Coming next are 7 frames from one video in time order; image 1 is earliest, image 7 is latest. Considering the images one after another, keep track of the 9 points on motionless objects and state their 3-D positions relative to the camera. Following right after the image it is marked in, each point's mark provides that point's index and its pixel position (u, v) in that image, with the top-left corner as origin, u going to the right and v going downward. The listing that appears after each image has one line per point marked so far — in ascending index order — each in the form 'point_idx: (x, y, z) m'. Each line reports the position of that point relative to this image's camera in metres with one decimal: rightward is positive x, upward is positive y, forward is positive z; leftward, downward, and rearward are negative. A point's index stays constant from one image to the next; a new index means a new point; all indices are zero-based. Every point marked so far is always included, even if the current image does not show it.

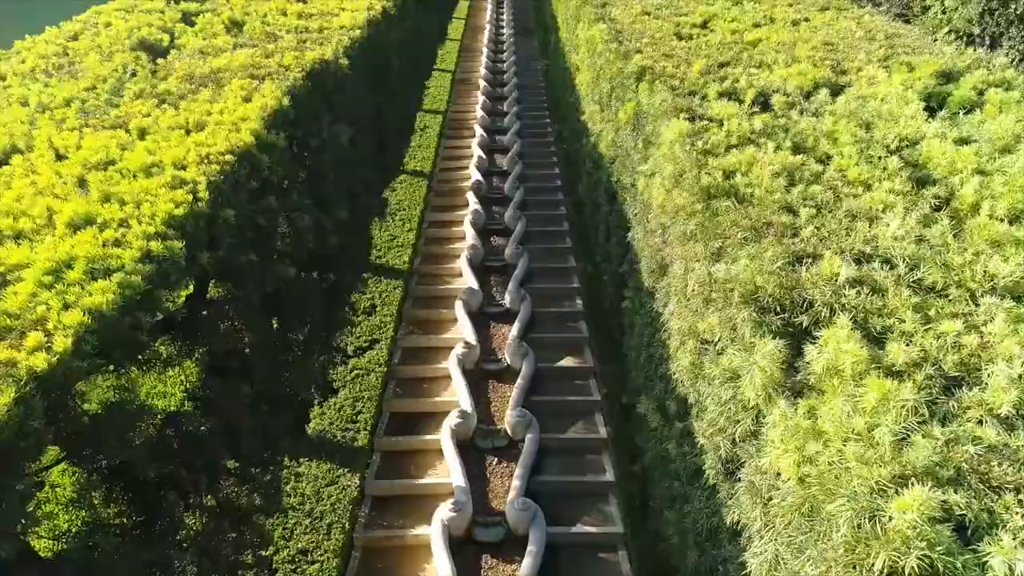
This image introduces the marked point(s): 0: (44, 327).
0: (-1.5, -0.1, +2.5) m
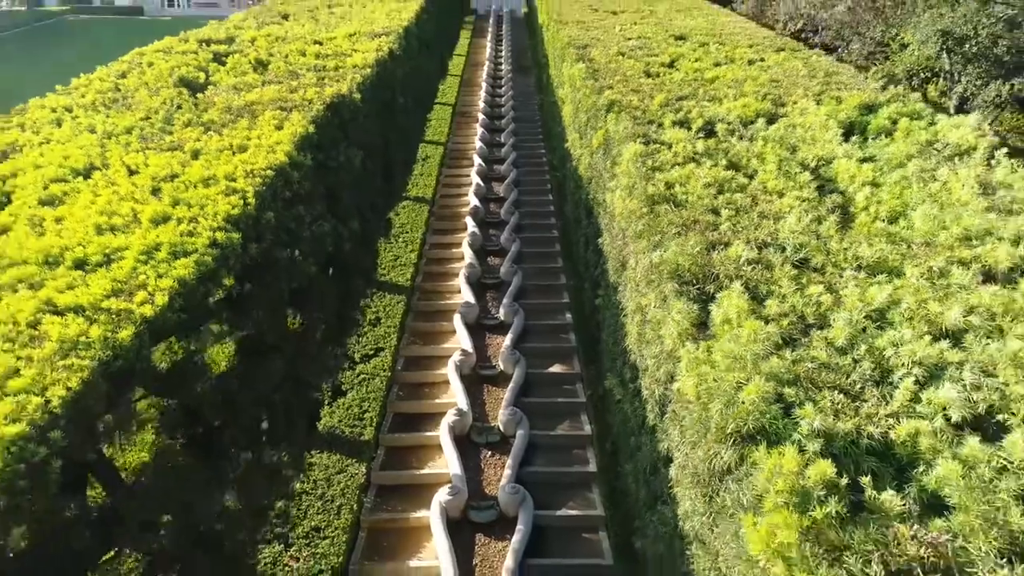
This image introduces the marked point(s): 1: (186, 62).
0: (-1.6, 0.0, +3.3) m
1: (-3.4, +2.3, +7.6) m
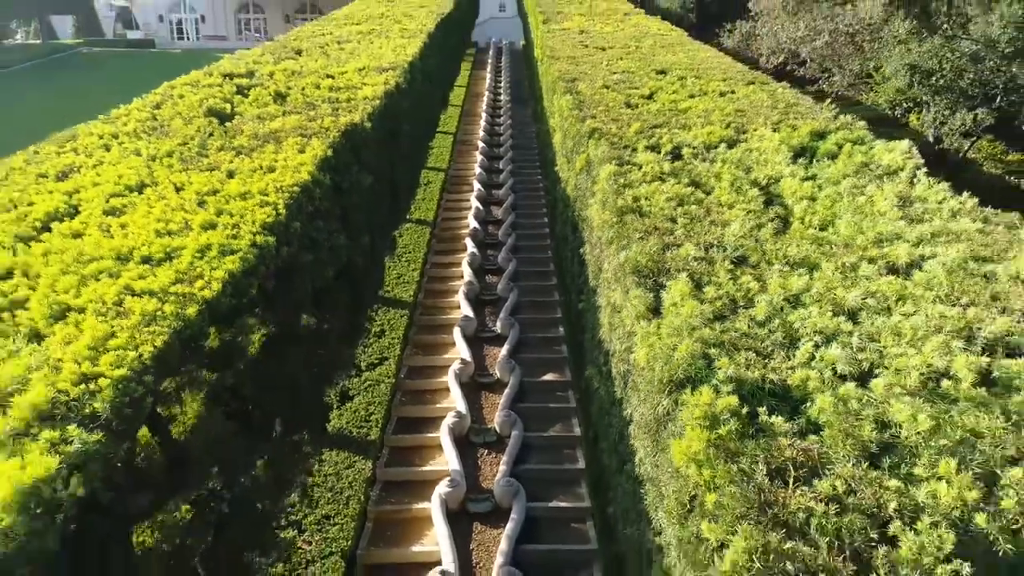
0: (-1.7, +0.1, +4.1) m
1: (-3.4, +2.2, +8.4) m
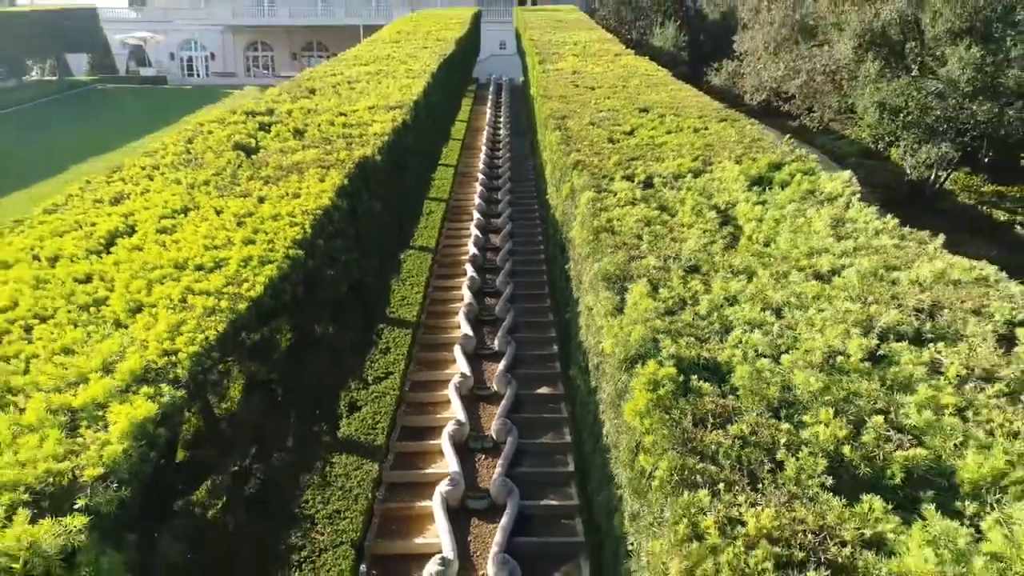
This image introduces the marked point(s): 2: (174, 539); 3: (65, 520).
0: (-1.8, 0.0, +5.0) m
1: (-3.5, +2.0, +9.4) m
2: (-1.7, -1.3, +3.7) m
3: (-1.7, -0.8, +2.8) m
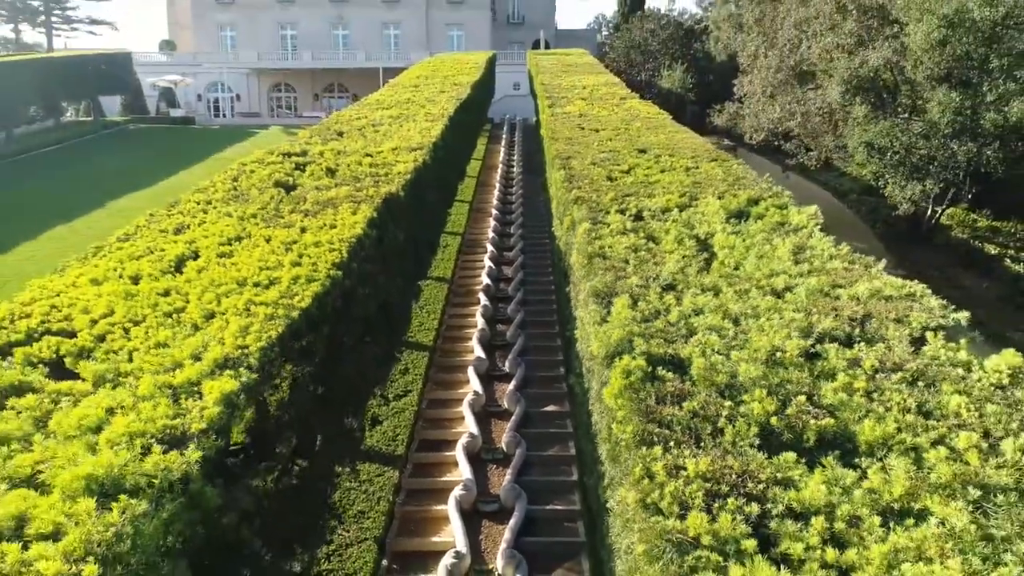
0: (-1.7, -0.1, +6.0) m
1: (-3.4, +1.7, +10.5) m
2: (-1.7, -1.3, +4.7) m
3: (-1.7, -0.8, +3.7) m
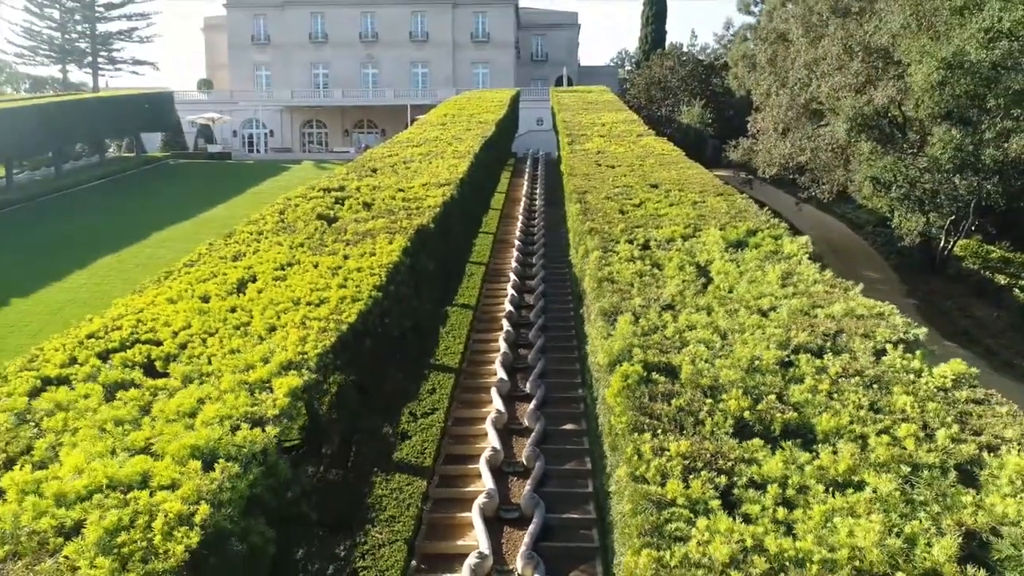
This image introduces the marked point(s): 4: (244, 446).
0: (-1.6, -0.2, +6.9) m
1: (-3.0, +1.3, +11.6) m
2: (-1.6, -1.4, +5.5) m
3: (-1.6, -0.9, +4.7) m
4: (-1.6, -1.0, +4.5) m
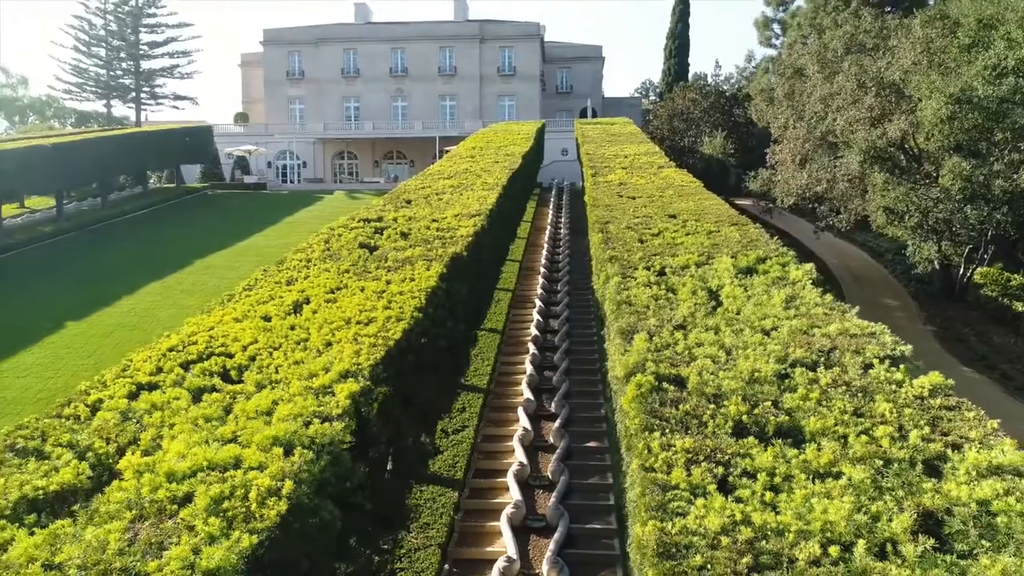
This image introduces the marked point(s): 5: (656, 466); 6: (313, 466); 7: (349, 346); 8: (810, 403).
0: (-1.3, -0.5, +7.8) m
1: (-2.6, +0.9, +12.6) m
2: (-1.3, -1.6, +6.4) m
3: (-1.4, -1.1, +5.5) m
4: (-1.4, -1.1, +5.3) m
5: (+1.0, -1.3, +5.1) m
6: (-1.4, -1.2, +5.0) m
7: (-1.6, -0.6, +7.2) m
8: (+2.4, -0.9, +5.9) m
